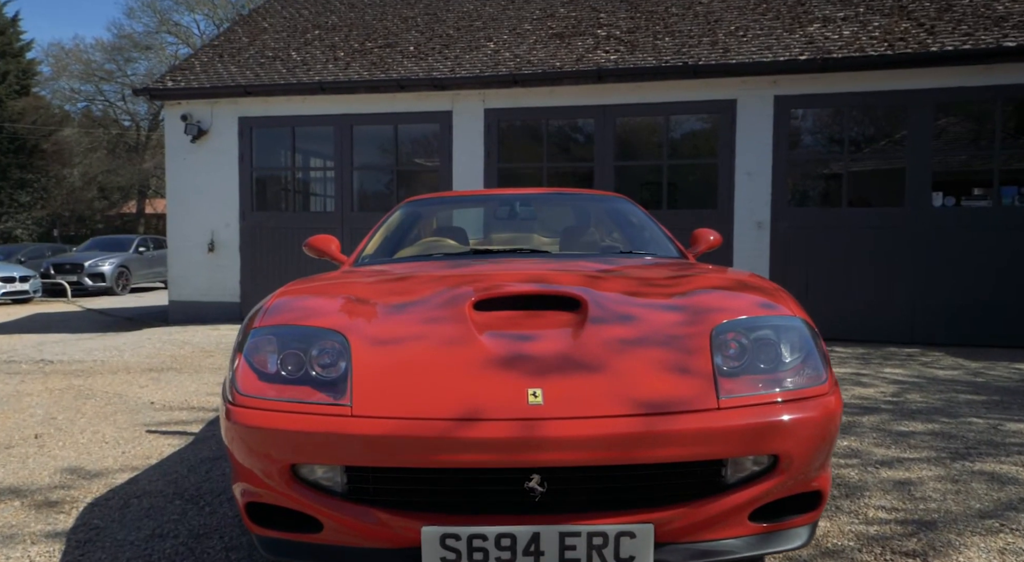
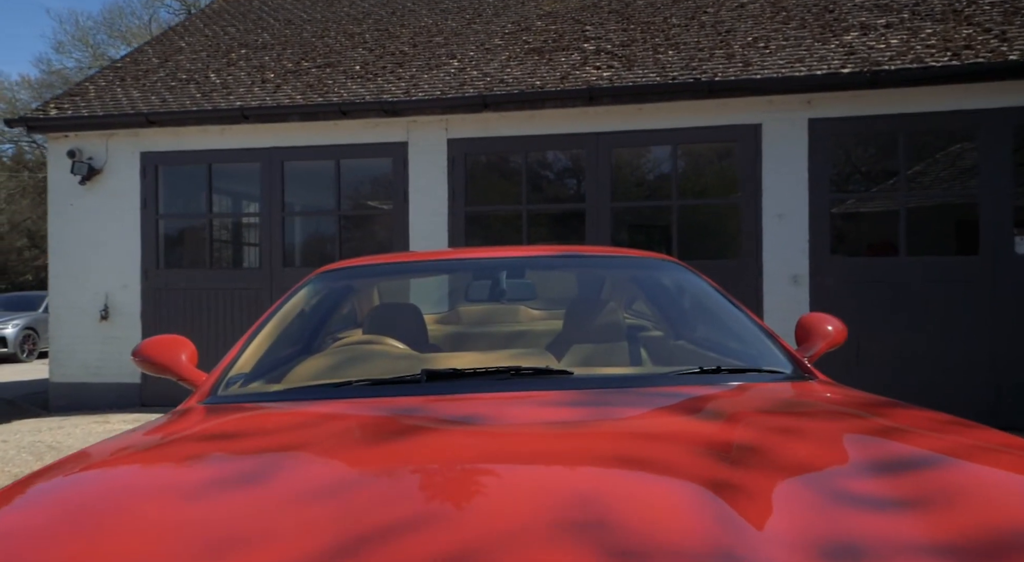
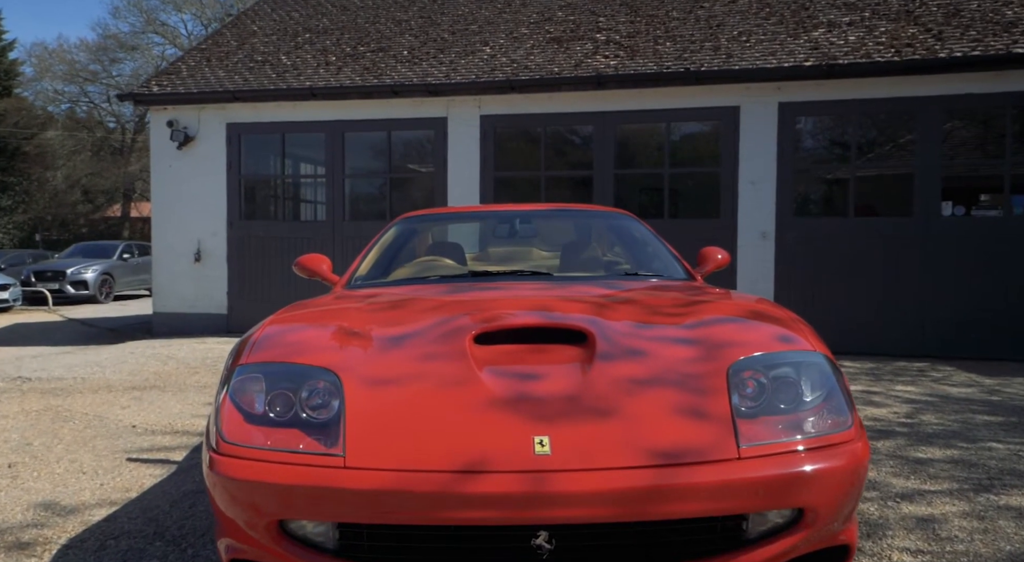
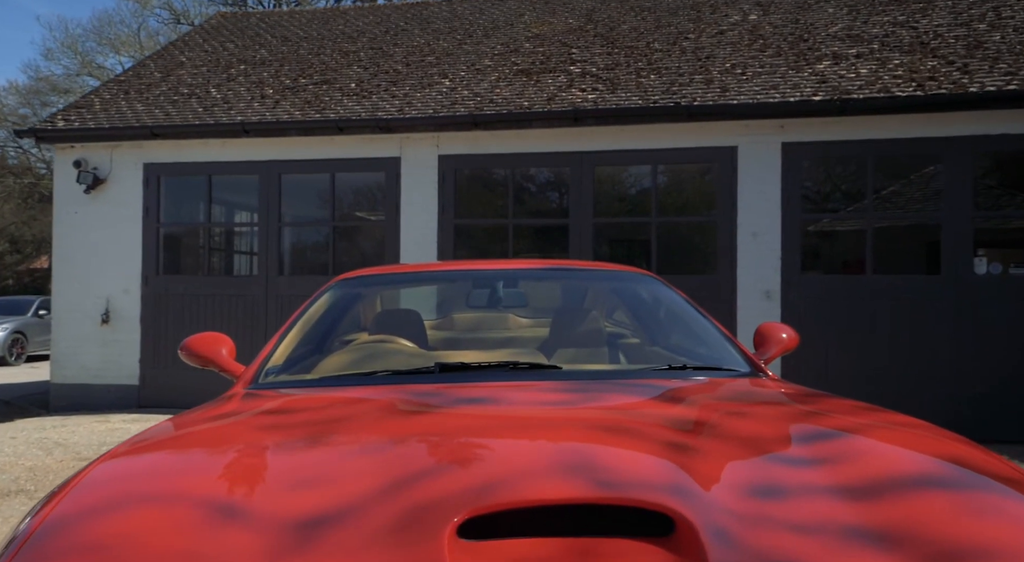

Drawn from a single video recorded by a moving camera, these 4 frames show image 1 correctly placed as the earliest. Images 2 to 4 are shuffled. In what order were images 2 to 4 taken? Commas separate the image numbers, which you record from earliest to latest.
3, 4, 2
